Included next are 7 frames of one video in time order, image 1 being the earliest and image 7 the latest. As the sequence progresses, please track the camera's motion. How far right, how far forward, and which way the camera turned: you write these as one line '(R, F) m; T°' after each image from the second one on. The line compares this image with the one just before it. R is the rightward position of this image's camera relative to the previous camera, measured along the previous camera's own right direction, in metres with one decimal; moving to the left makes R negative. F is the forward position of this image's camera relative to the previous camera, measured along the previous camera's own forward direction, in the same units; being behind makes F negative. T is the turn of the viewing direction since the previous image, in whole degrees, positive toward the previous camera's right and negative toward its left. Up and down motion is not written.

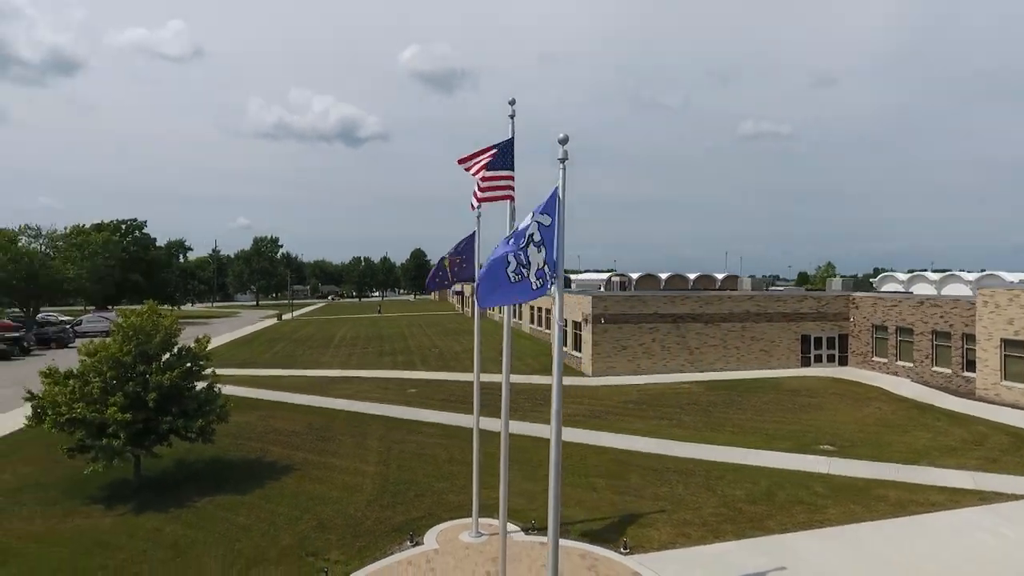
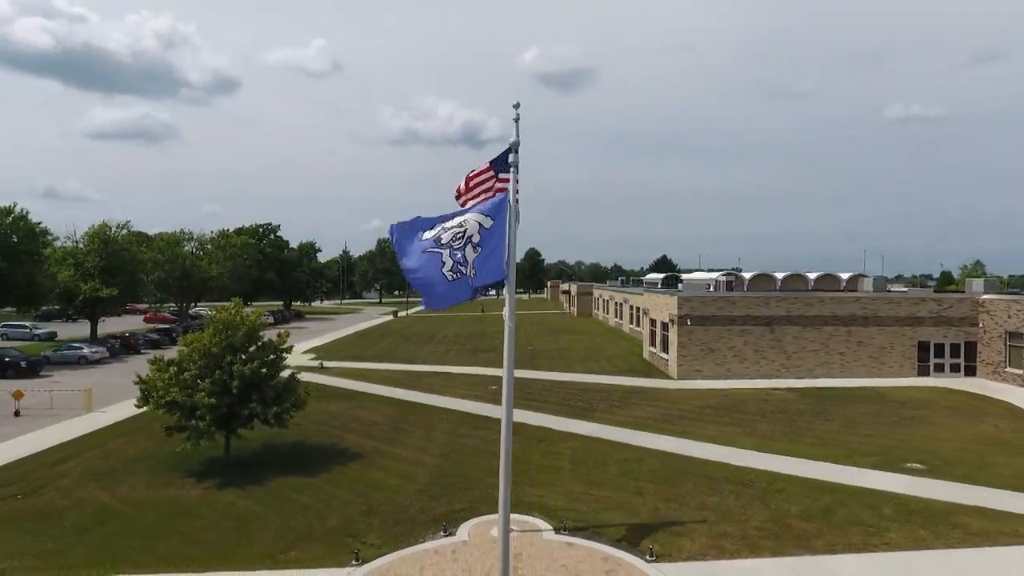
(+1.8, 0.0) m; -11°
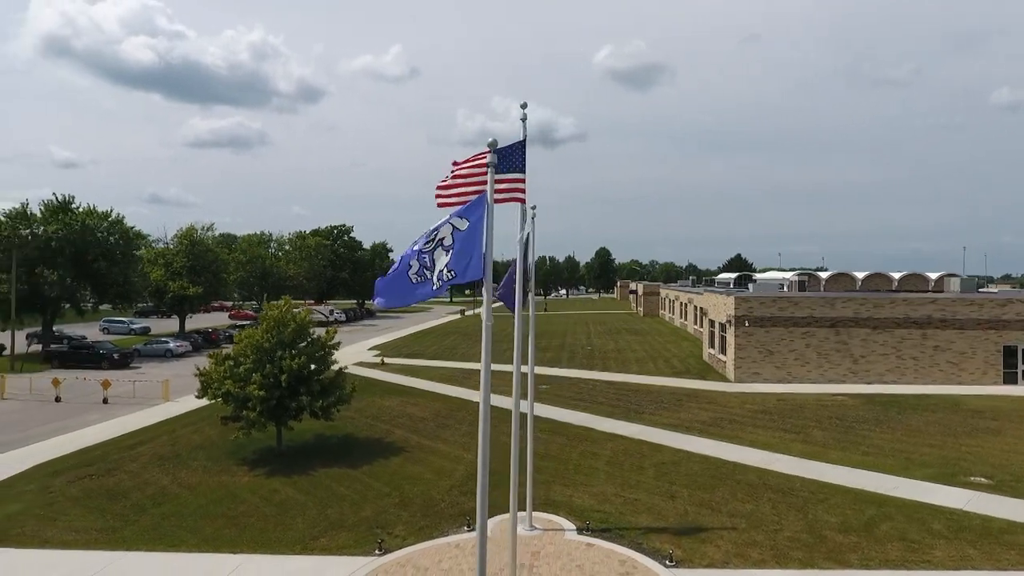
(+1.0, 0.0) m; -7°
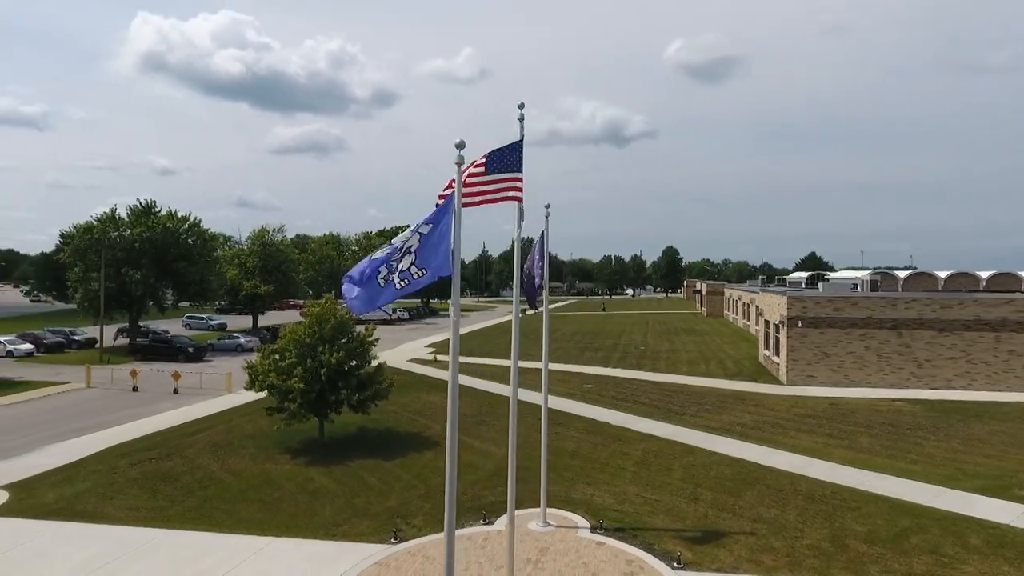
(+1.1, -0.1) m; -6°
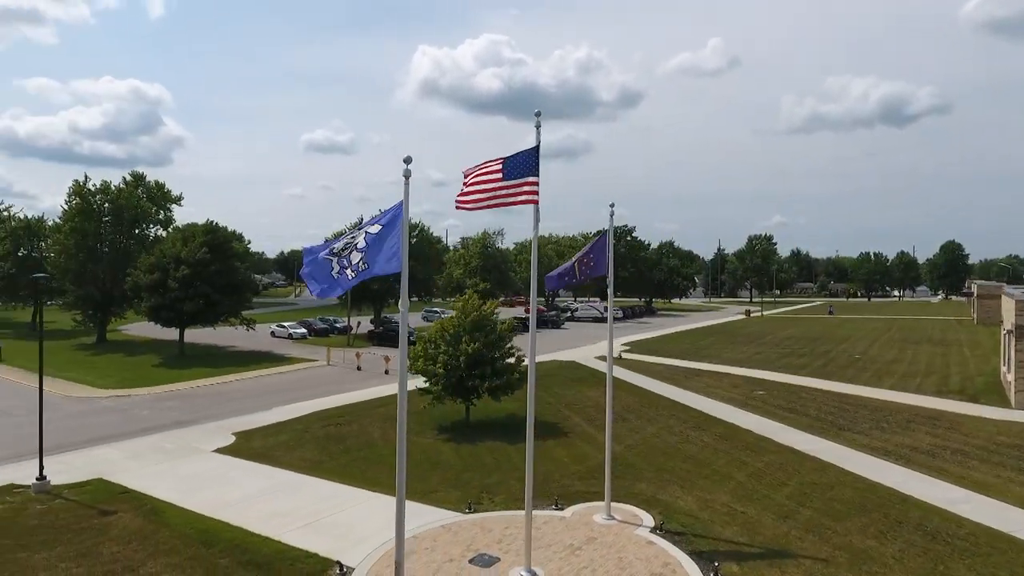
(+3.6, 0.0) m; -22°
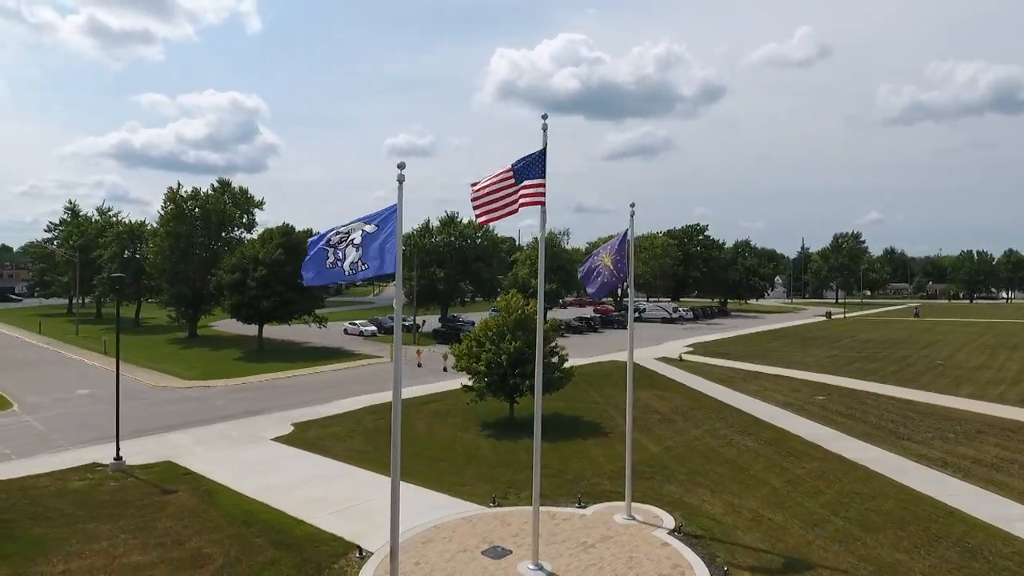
(+1.2, -0.2) m; -7°
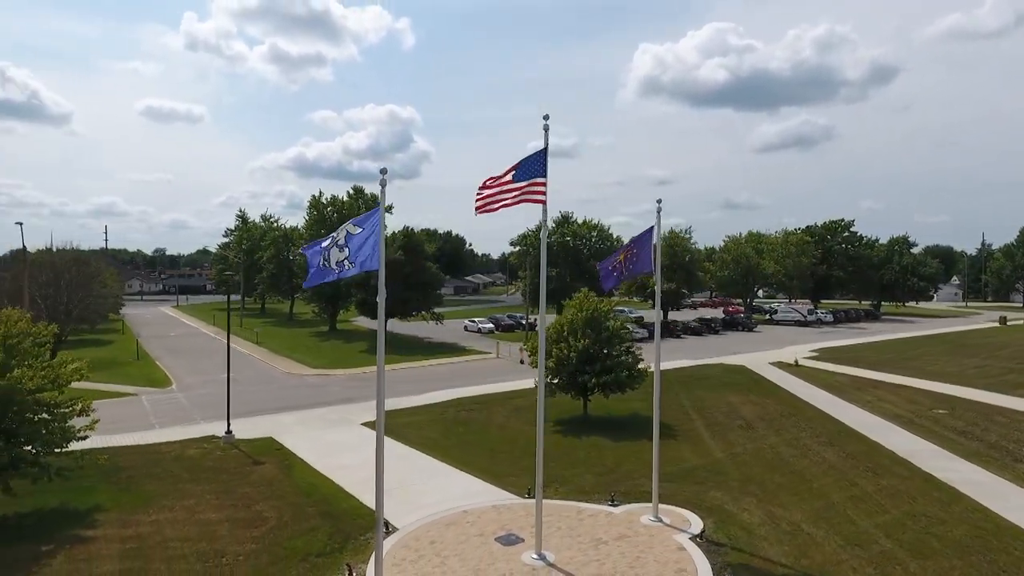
(+2.4, -0.1) m; -13°
